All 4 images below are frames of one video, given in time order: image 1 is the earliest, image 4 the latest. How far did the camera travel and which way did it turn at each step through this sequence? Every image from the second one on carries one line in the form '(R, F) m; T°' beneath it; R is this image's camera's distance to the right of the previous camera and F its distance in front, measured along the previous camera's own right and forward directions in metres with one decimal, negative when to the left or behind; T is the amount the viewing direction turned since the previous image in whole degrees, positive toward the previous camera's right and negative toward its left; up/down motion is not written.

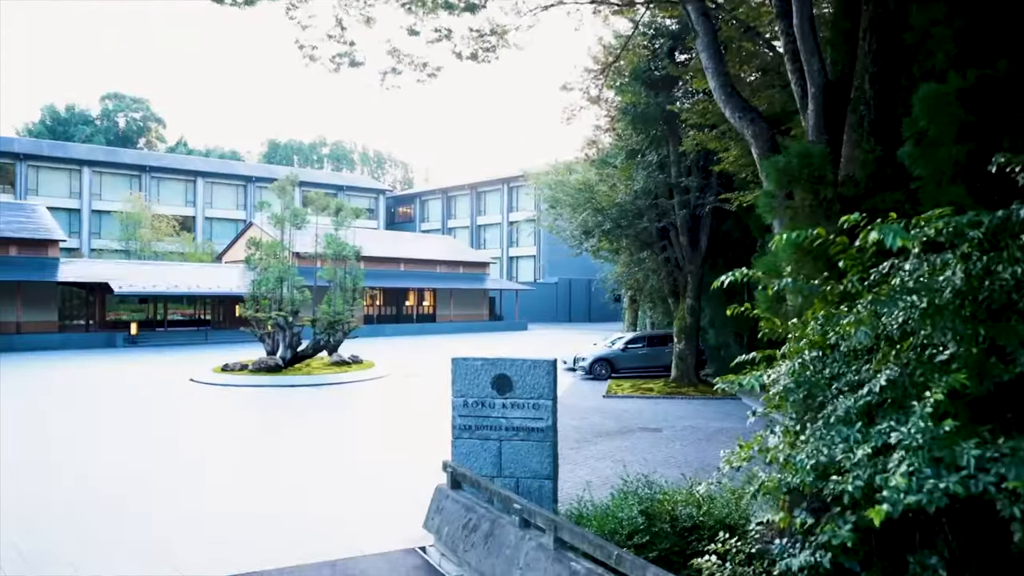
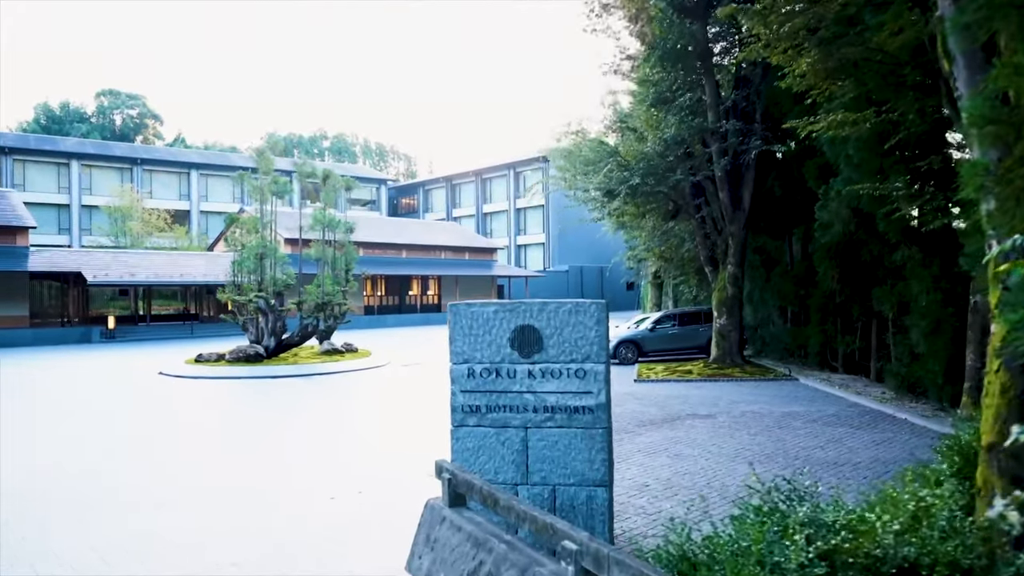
(-0.1, +2.5) m; -1°
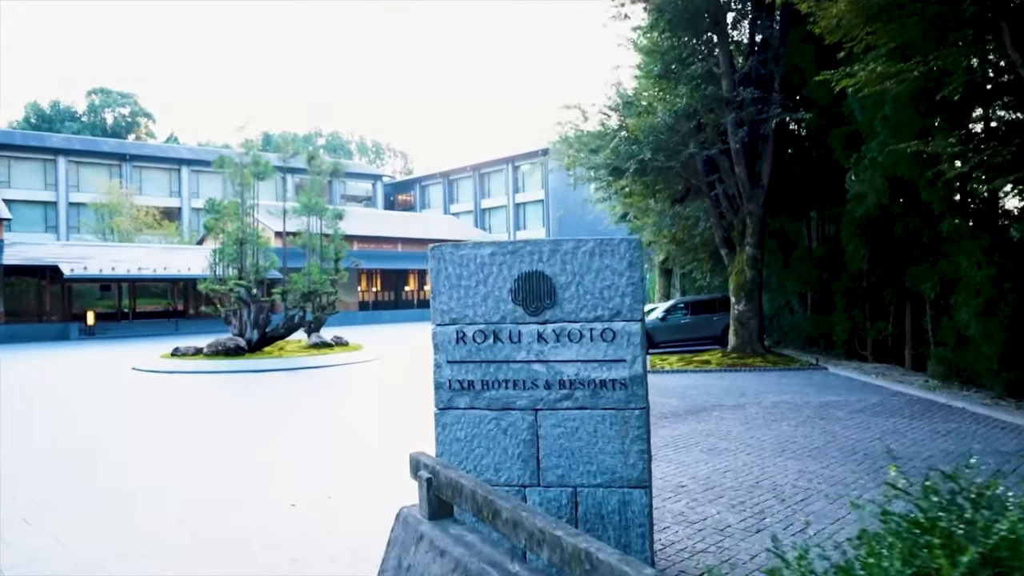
(0.0, +1.2) m; 0°
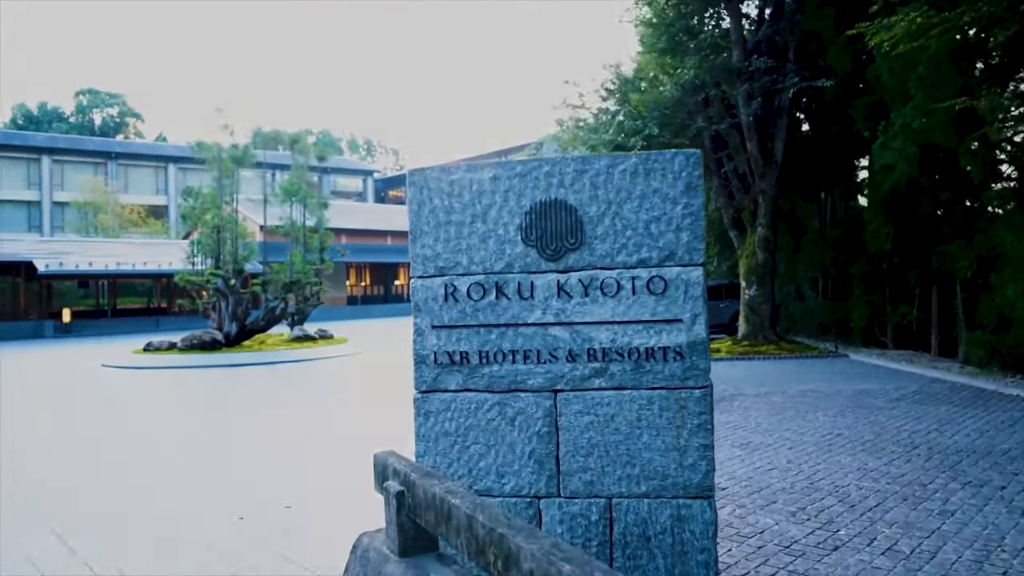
(-0.1, +1.0) m; 0°
